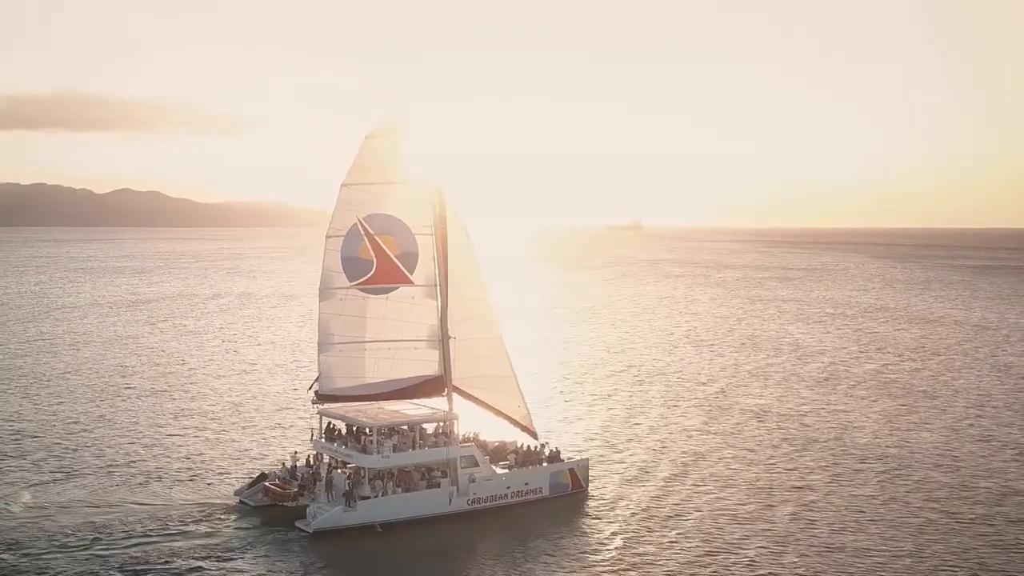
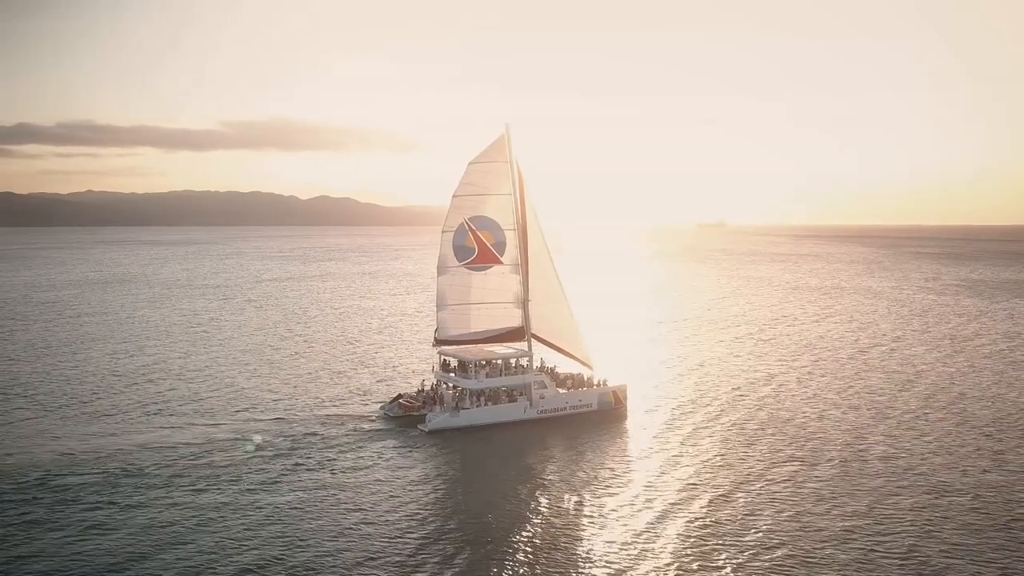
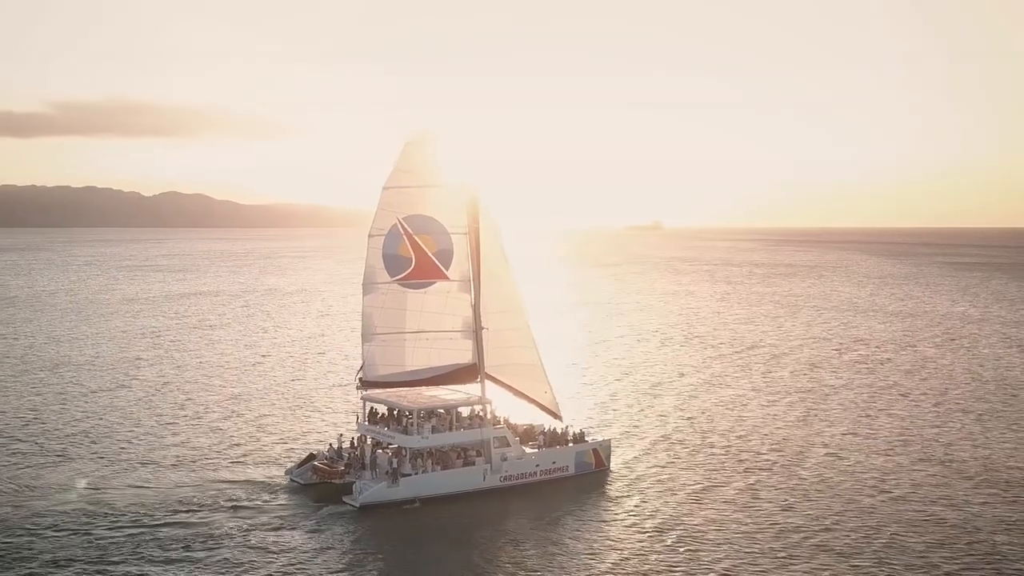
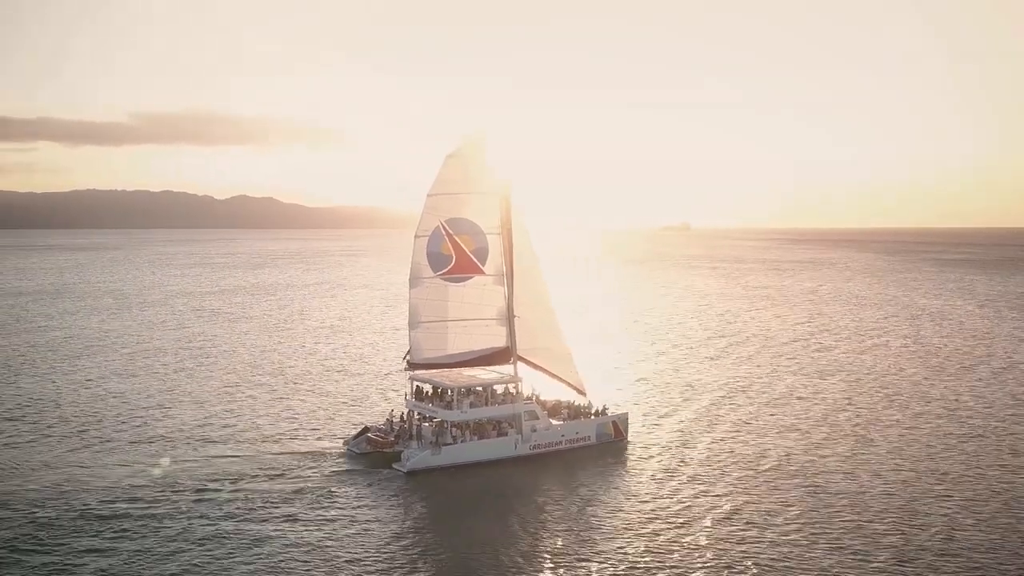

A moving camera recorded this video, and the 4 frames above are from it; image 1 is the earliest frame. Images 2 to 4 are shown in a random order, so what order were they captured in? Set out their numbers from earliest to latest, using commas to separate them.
3, 4, 2
